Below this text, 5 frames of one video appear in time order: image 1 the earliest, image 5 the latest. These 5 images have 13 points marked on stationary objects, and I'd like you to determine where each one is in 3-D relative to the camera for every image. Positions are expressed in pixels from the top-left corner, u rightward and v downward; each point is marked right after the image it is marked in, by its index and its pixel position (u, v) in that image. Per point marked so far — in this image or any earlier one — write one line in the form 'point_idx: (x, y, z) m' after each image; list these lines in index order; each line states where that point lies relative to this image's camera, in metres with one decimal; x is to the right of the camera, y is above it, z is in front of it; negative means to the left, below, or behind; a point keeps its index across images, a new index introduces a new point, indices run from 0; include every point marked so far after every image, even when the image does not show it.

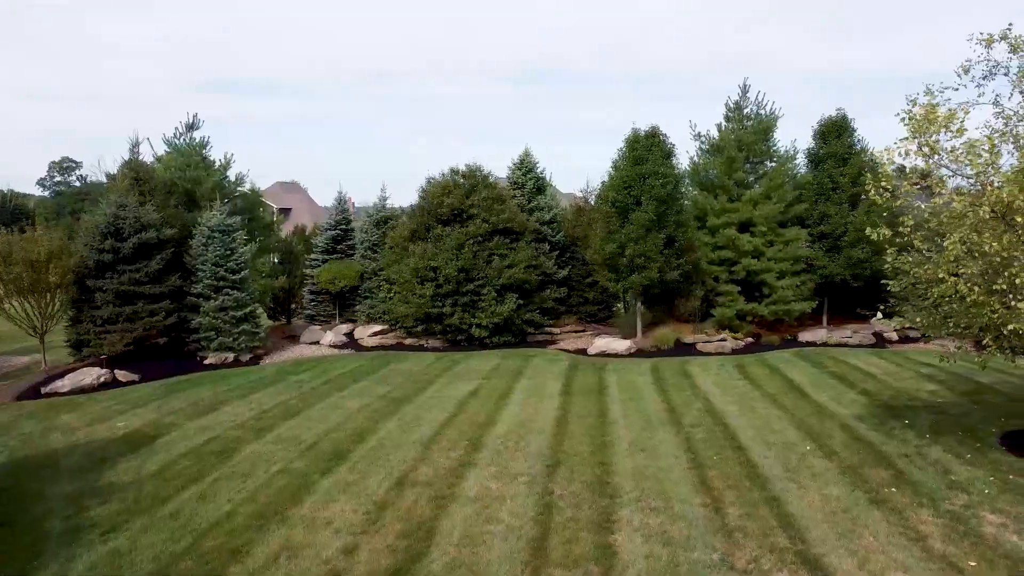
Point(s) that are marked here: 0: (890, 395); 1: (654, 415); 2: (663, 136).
0: (+6.3, -1.8, +13.4) m
1: (+2.1, -1.9, +12.1) m
2: (+3.6, +3.6, +19.1) m
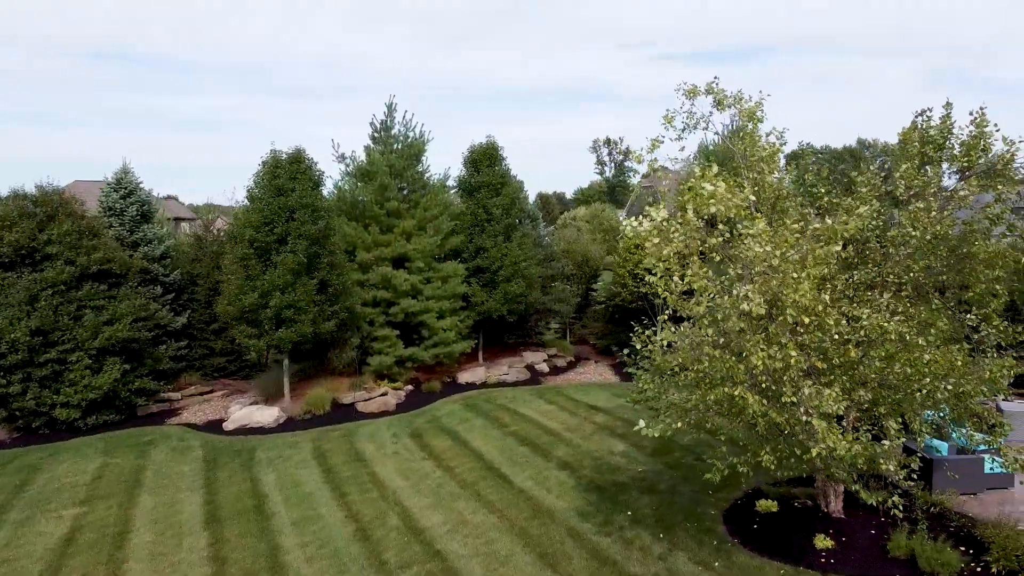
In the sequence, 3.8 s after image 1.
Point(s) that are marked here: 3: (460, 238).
0: (+1.2, -2.7, +12.2) m
1: (-1.9, -3.0, +9.2) m
2: (-4.0, +2.5, +16.0) m
3: (-1.2, +1.2, +19.3) m
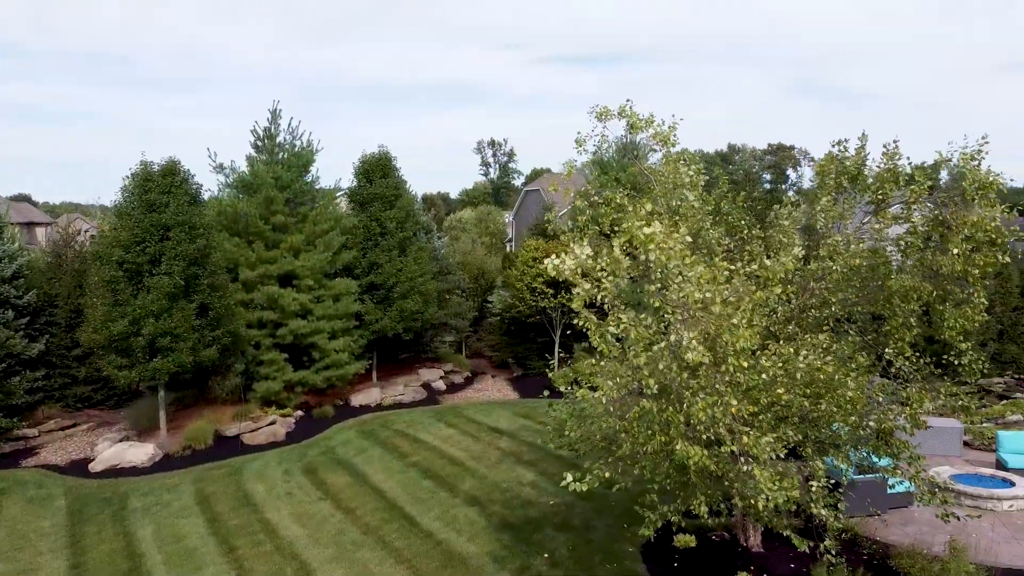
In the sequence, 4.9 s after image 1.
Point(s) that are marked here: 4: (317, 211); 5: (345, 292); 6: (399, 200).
0: (-0.2, -3.1, +11.7) m
1: (-2.8, -3.4, +8.2) m
2: (-5.9, +2.1, +14.7) m
3: (-3.6, +0.8, +18.3) m
4: (-4.2, +1.7, +17.4) m
5: (-3.7, -0.1, +17.7) m
6: (-2.7, +2.1, +19.1) m
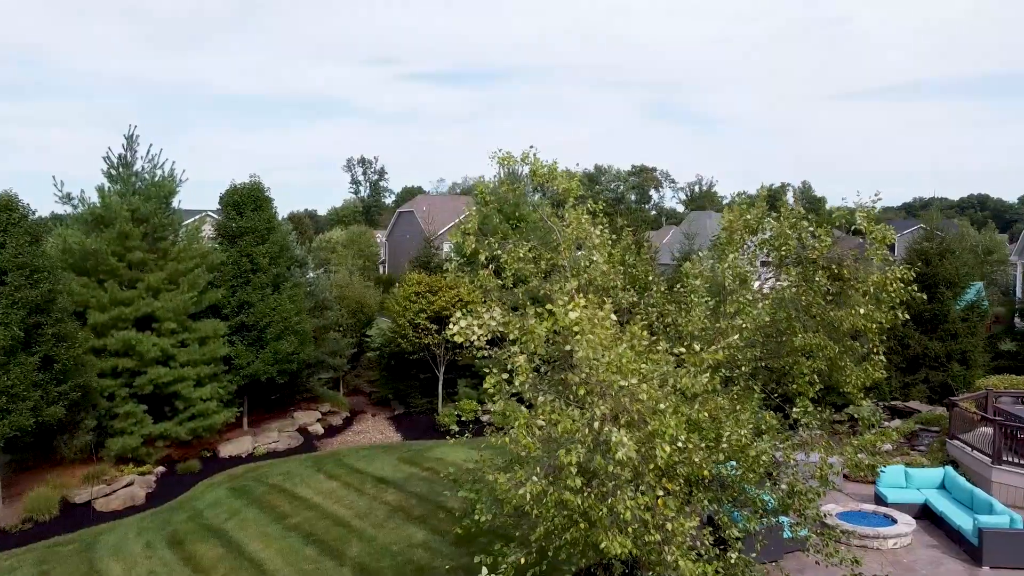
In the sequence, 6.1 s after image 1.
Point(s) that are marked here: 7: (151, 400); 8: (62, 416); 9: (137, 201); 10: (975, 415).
0: (-1.6, -3.8, +10.9) m
1: (-3.6, -4.0, +7.0) m
2: (-7.8, +1.3, +13.0) m
3: (-6.1, -0.1, +16.9) m
4: (-6.6, +0.8, +16.0) m
5: (-6.1, -0.9, +16.3) m
6: (-5.3, +1.2, +17.9) m
7: (-7.2, -2.2, +16.1) m
8: (-7.6, -2.1, +13.7) m
9: (-7.3, +1.7, +15.6) m
10: (+8.5, -2.3, +14.8) m
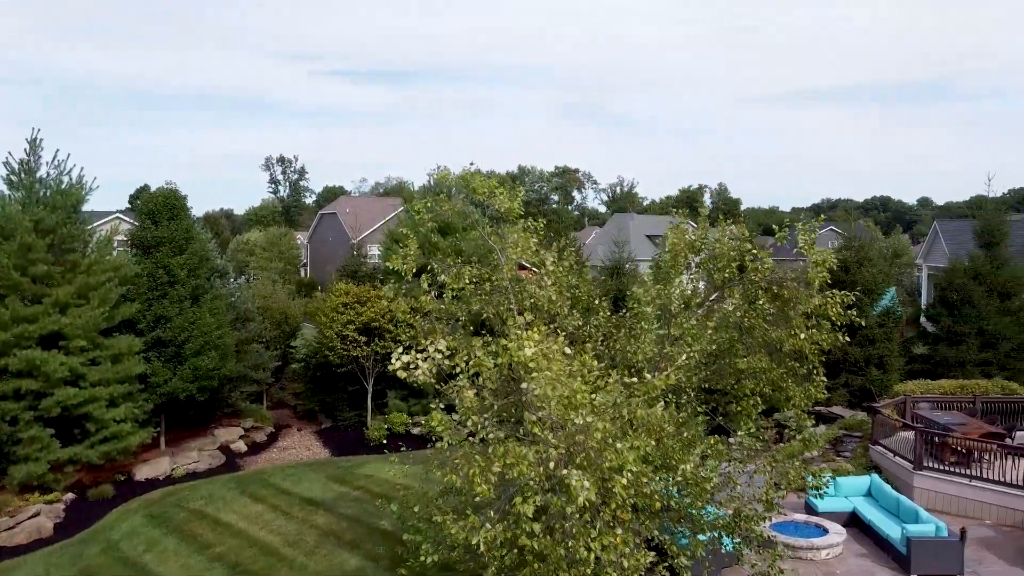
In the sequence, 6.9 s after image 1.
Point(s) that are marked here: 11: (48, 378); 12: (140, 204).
0: (-2.4, -4.0, +10.4) m
1: (-4.0, -4.3, +6.4) m
2: (-8.8, +1.0, +11.9) m
3: (-7.5, -0.4, +16.0) m
4: (-7.8, +0.5, +15.0) m
5: (-7.4, -1.2, +15.4) m
6: (-6.8, +1.0, +17.0) m
7: (-8.4, -2.5, +15.0) m
8: (-8.6, -2.4, +12.6) m
9: (-8.5, +1.4, +14.6) m
10: (+7.3, -2.5, +15.3) m
11: (-8.1, -1.6, +14.1) m
12: (-7.8, +1.8, +16.9) m
